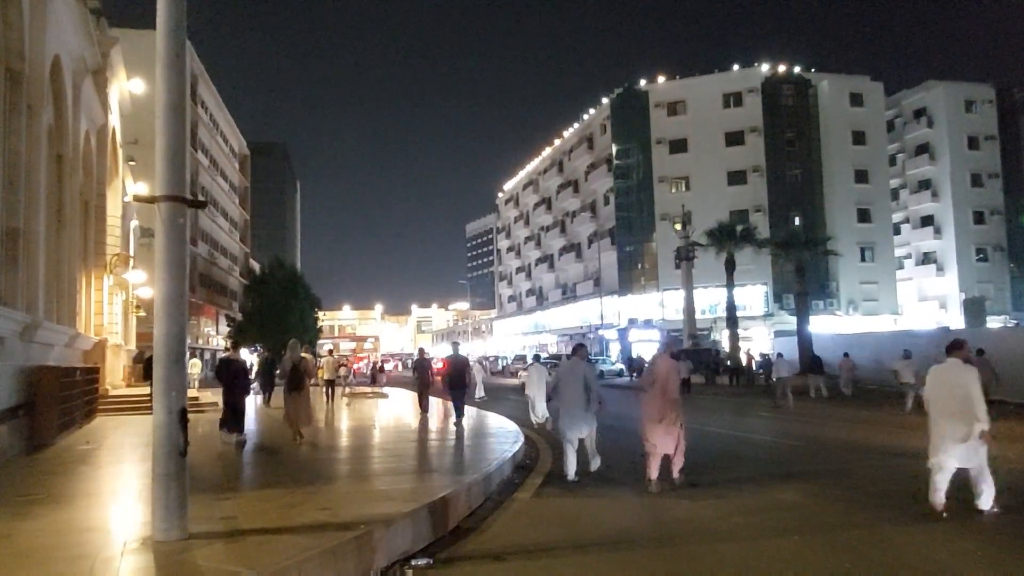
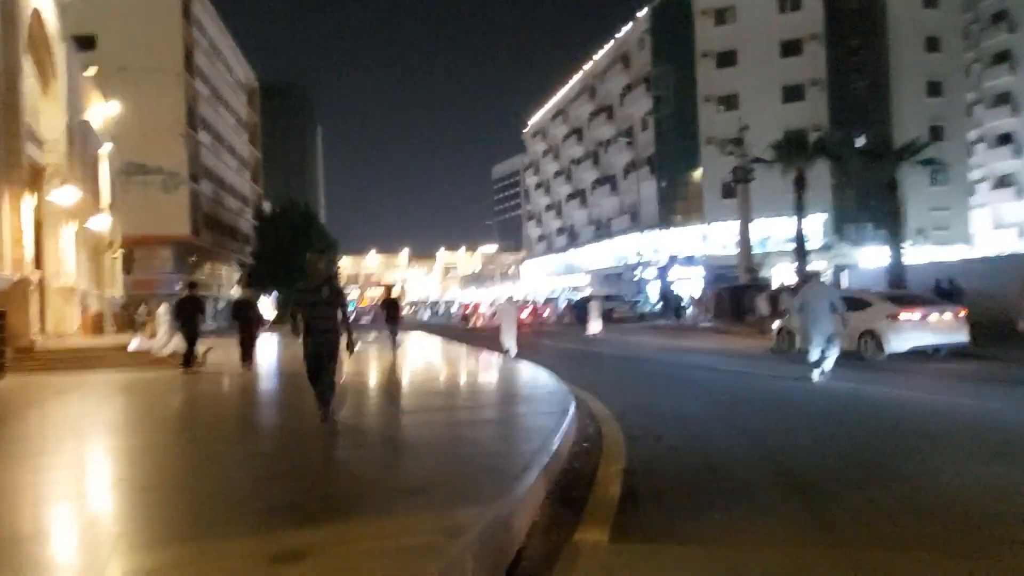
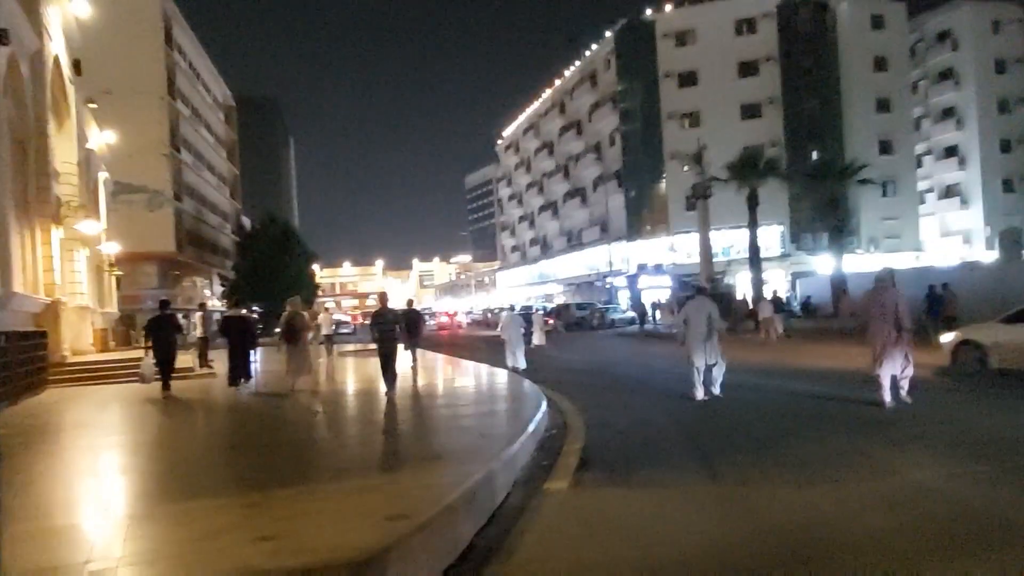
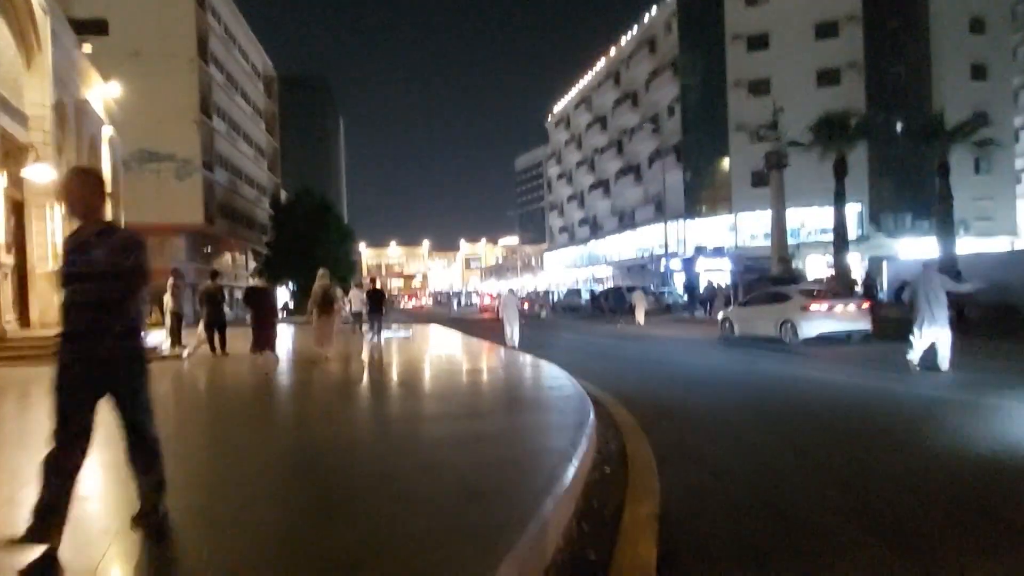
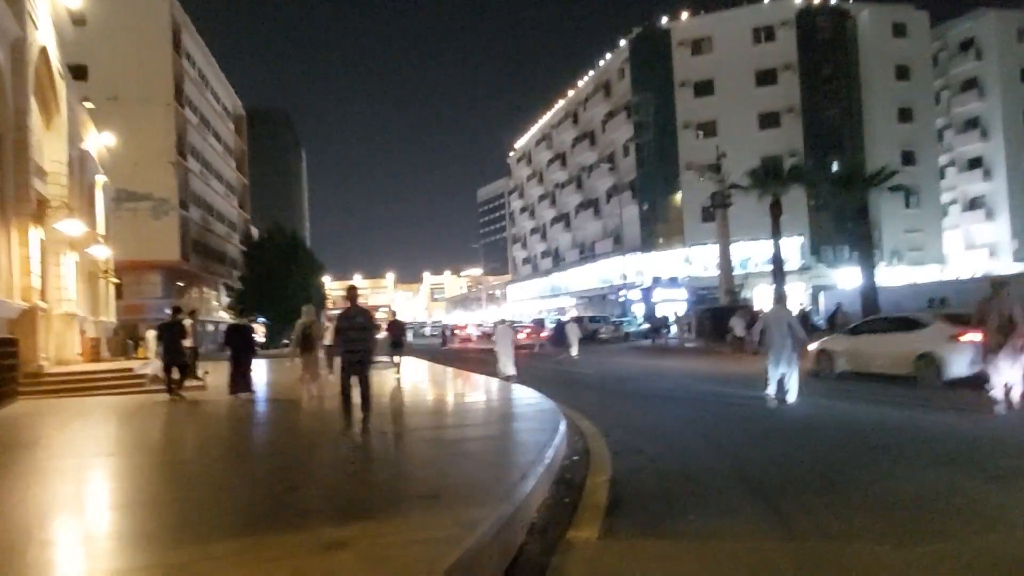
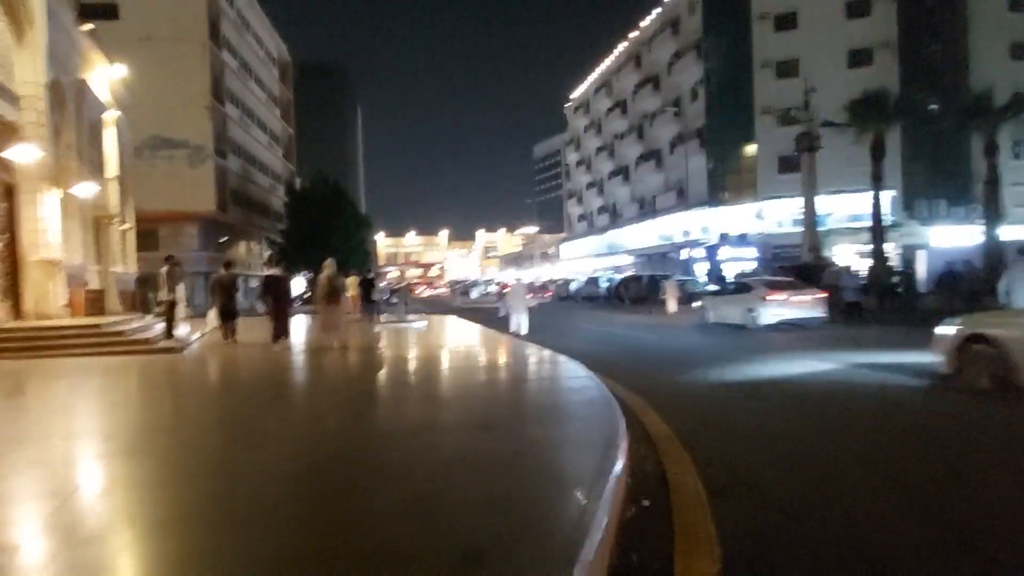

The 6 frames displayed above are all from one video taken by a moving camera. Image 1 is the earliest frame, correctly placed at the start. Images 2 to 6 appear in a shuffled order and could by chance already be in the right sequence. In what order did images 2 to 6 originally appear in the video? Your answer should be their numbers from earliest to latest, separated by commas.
3, 5, 2, 4, 6
